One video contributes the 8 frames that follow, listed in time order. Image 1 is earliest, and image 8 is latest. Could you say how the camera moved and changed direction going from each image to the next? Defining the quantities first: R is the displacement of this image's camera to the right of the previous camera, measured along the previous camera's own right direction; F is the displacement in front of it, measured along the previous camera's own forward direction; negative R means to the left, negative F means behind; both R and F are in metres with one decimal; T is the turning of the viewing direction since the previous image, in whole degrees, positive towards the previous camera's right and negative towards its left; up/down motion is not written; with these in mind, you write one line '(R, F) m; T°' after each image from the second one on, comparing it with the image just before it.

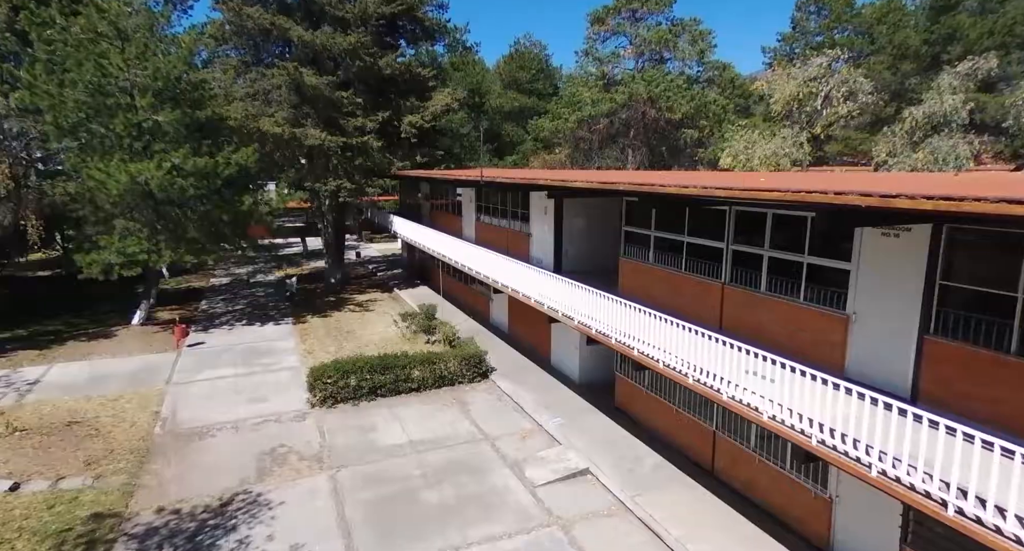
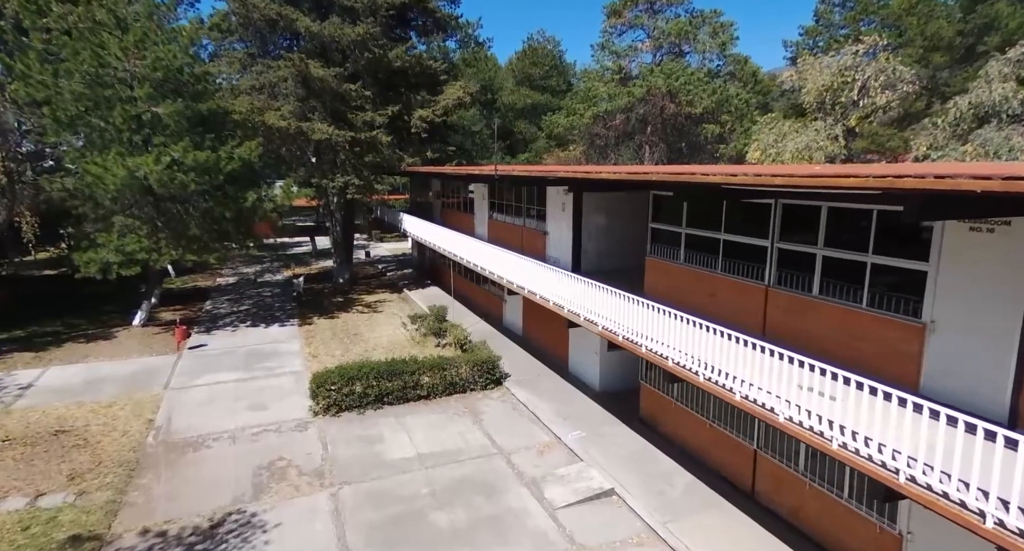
(-0.1, +1.0) m; -1°
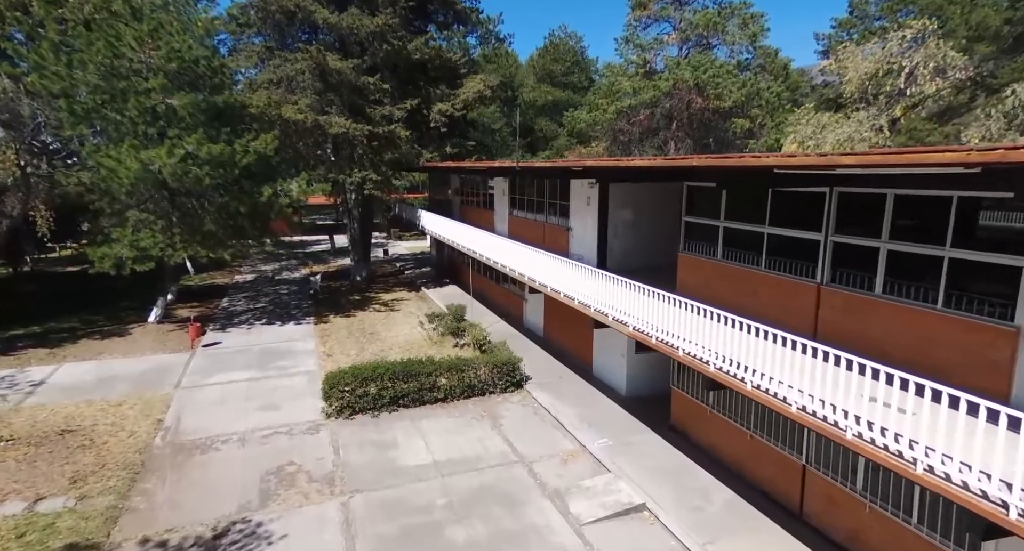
(-0.1, +0.7) m; -2°
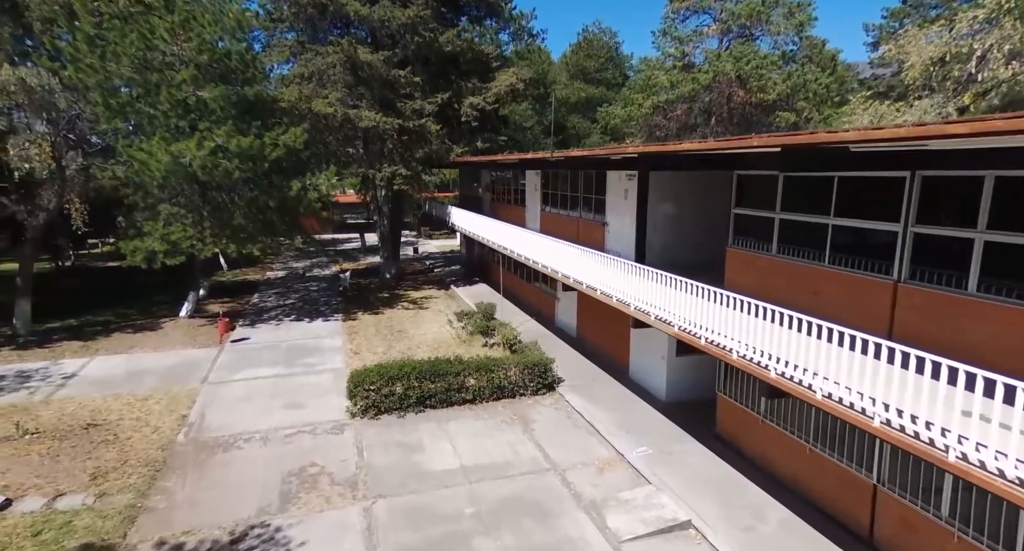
(-0.1, +0.7) m; -3°
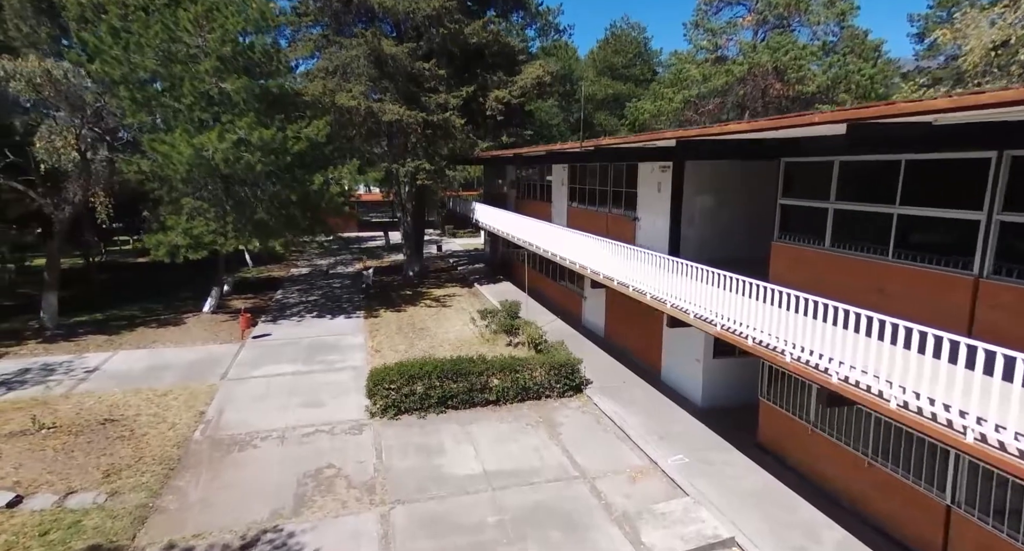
(-0.1, +0.6) m; -2°
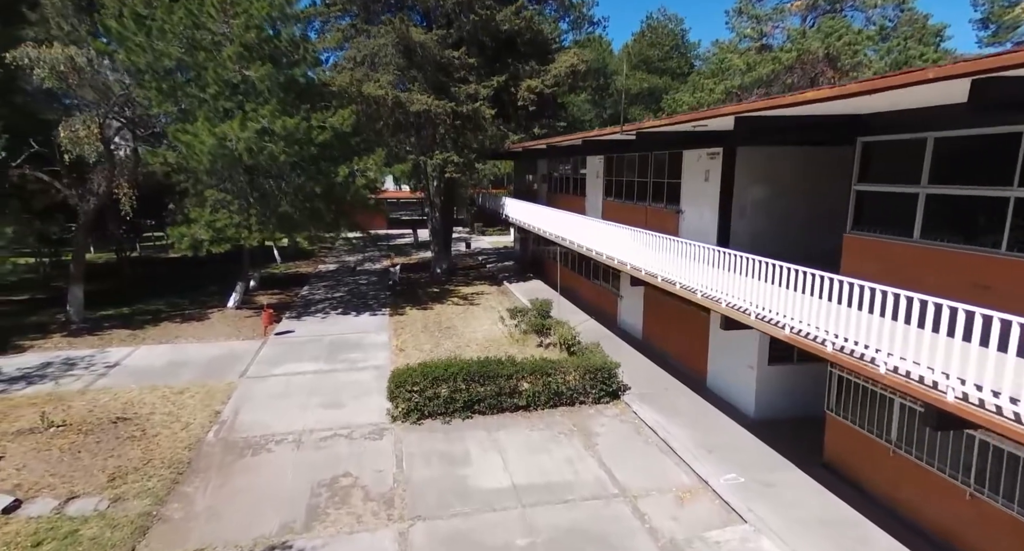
(-0.1, +0.9) m; -3°
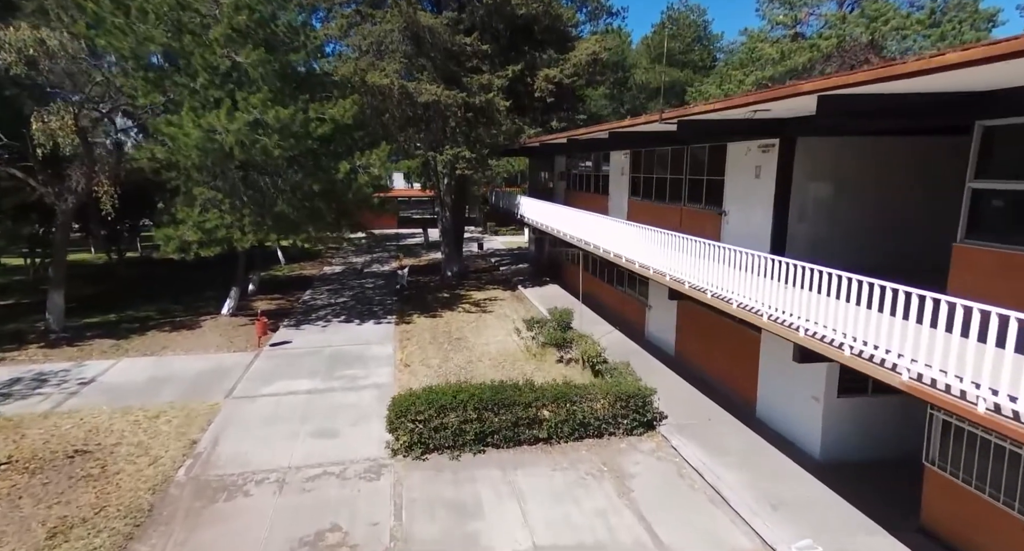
(-0.1, +1.7) m; -1°
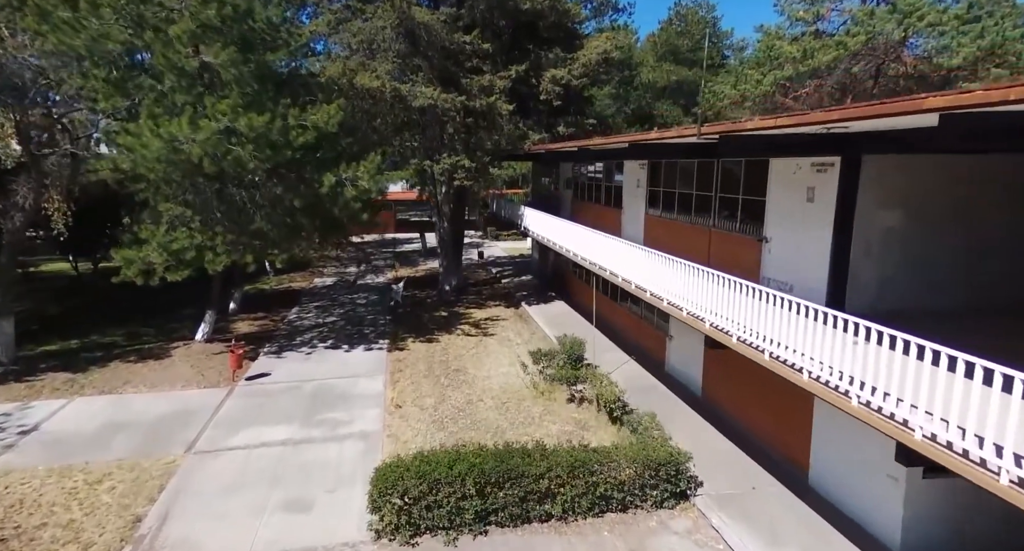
(-0.1, +1.7) m; 0°
